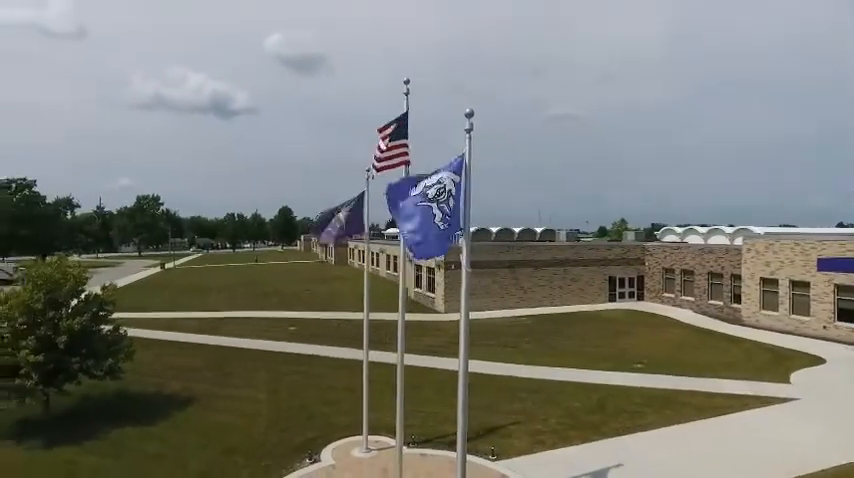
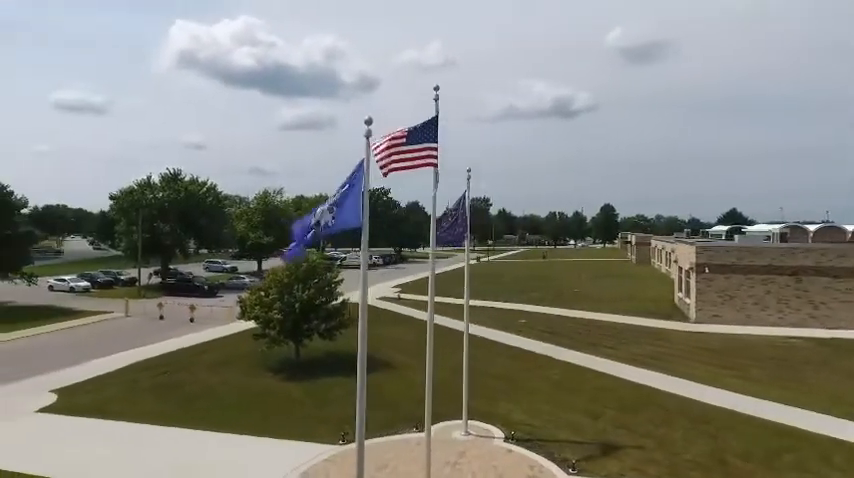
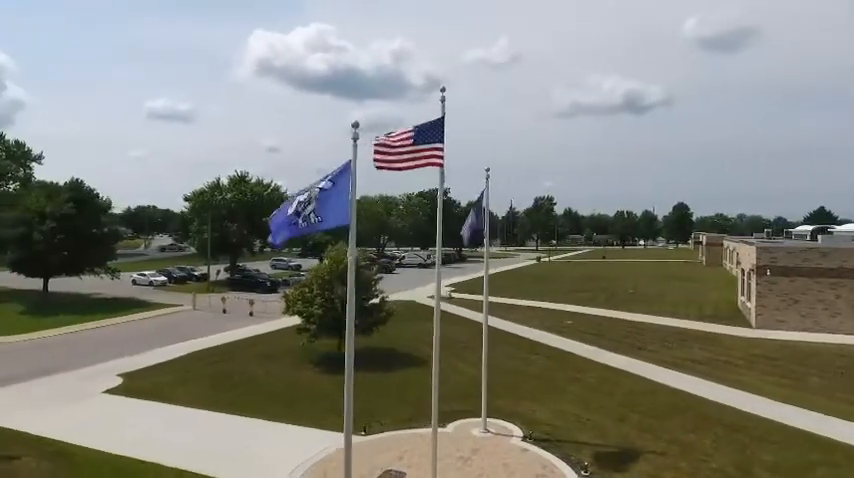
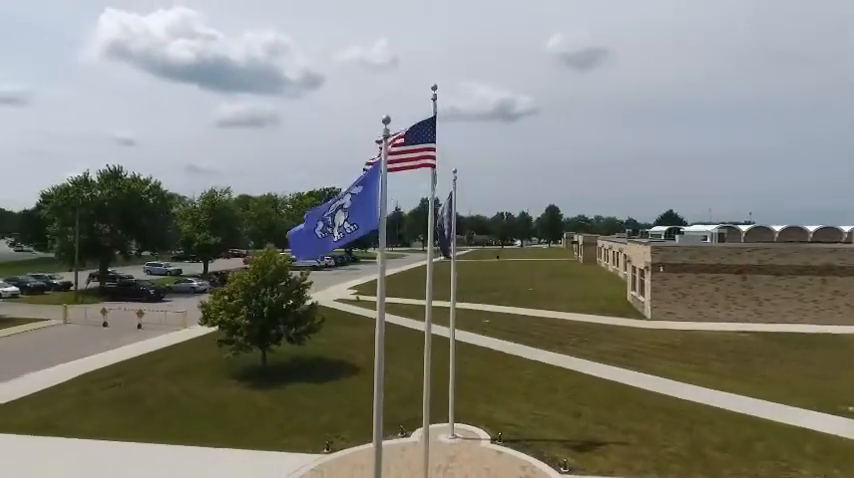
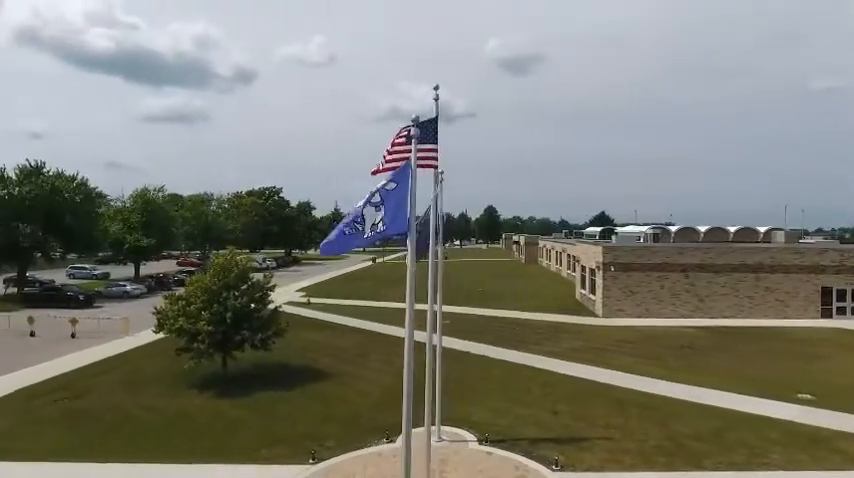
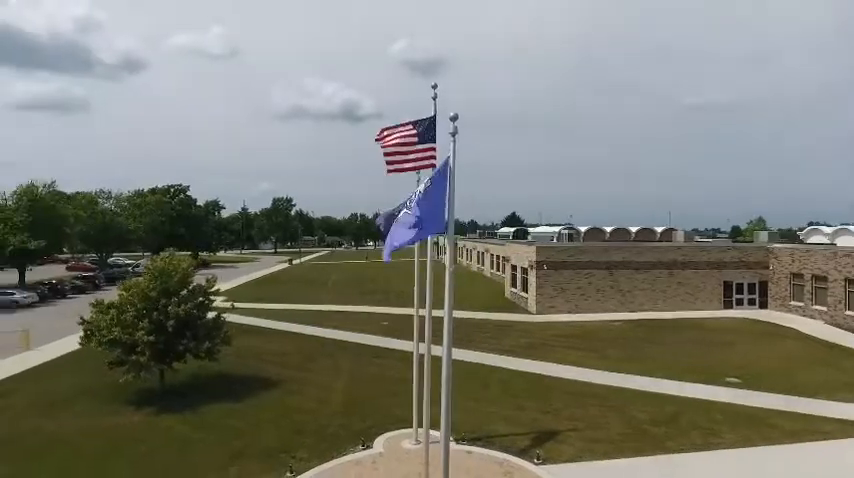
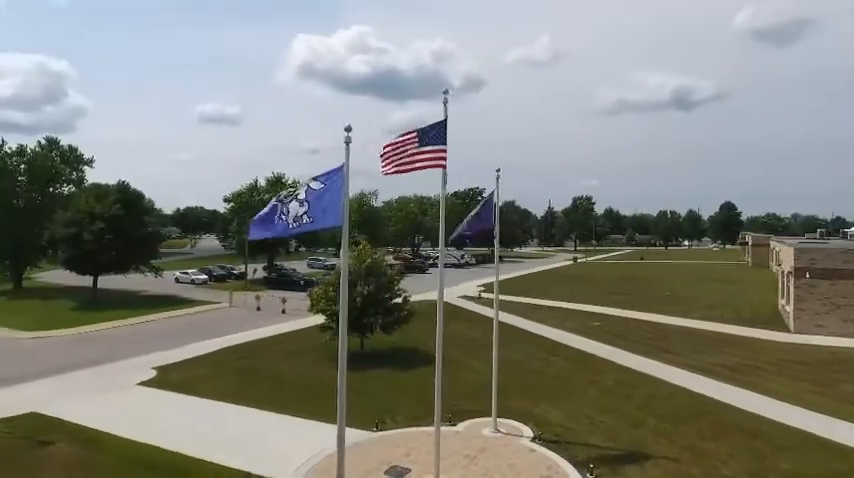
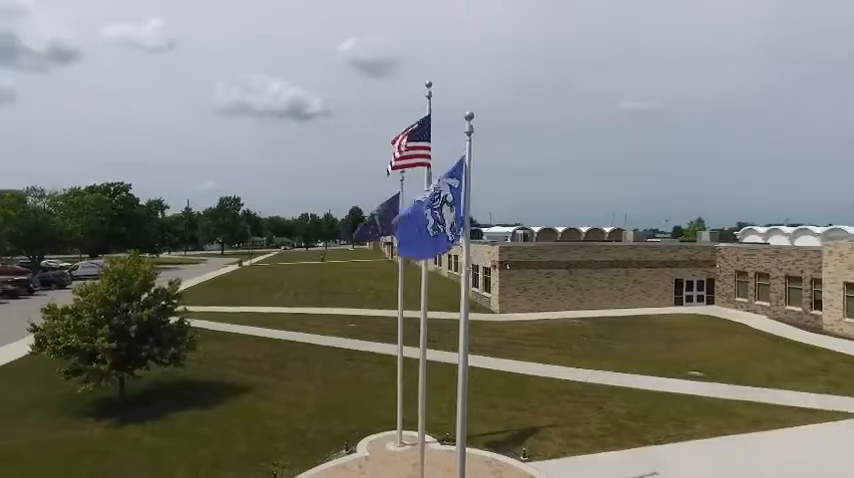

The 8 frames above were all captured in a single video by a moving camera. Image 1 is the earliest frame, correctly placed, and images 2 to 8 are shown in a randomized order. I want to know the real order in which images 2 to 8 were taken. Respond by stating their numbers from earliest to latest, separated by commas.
8, 6, 5, 4, 2, 3, 7
